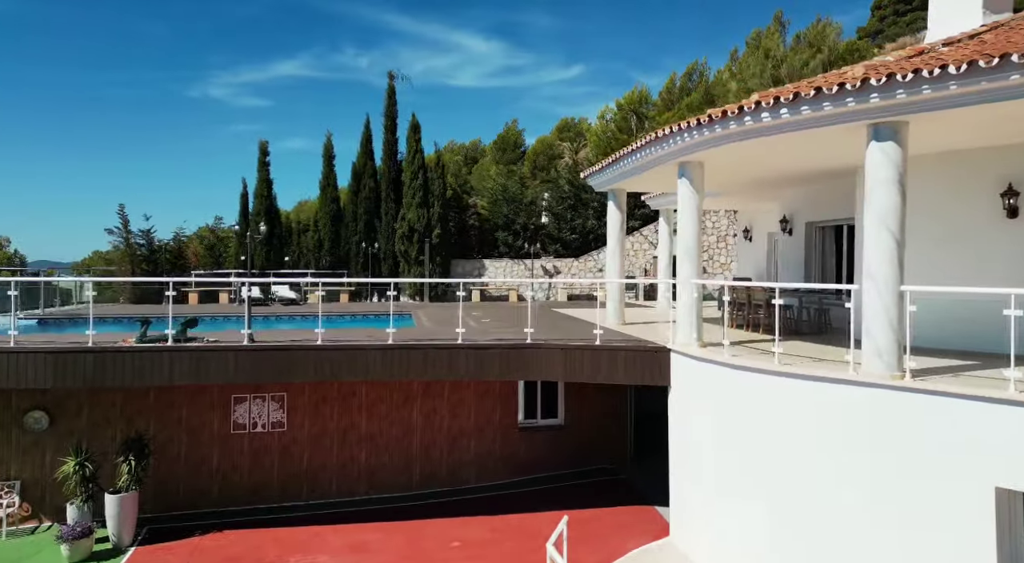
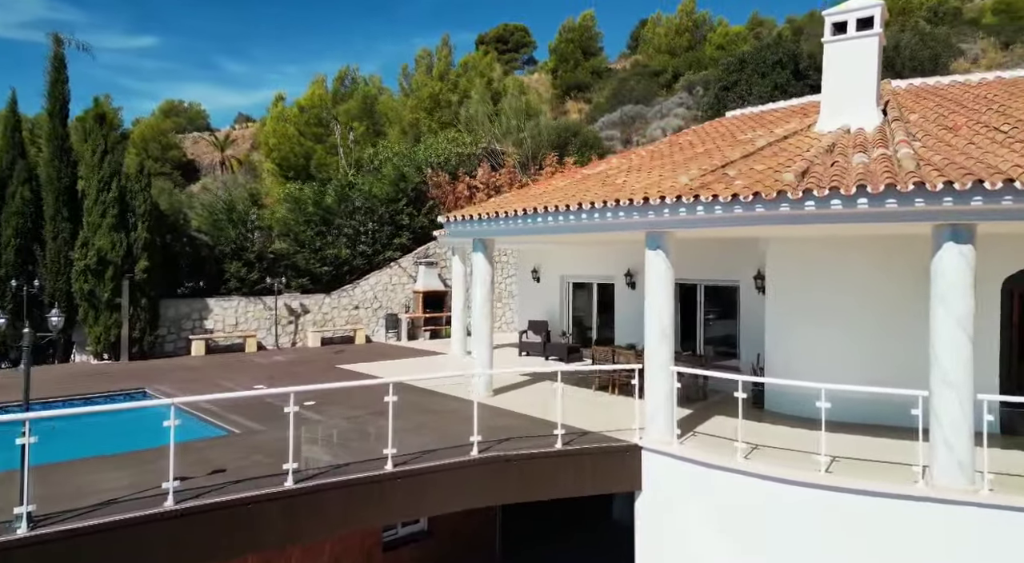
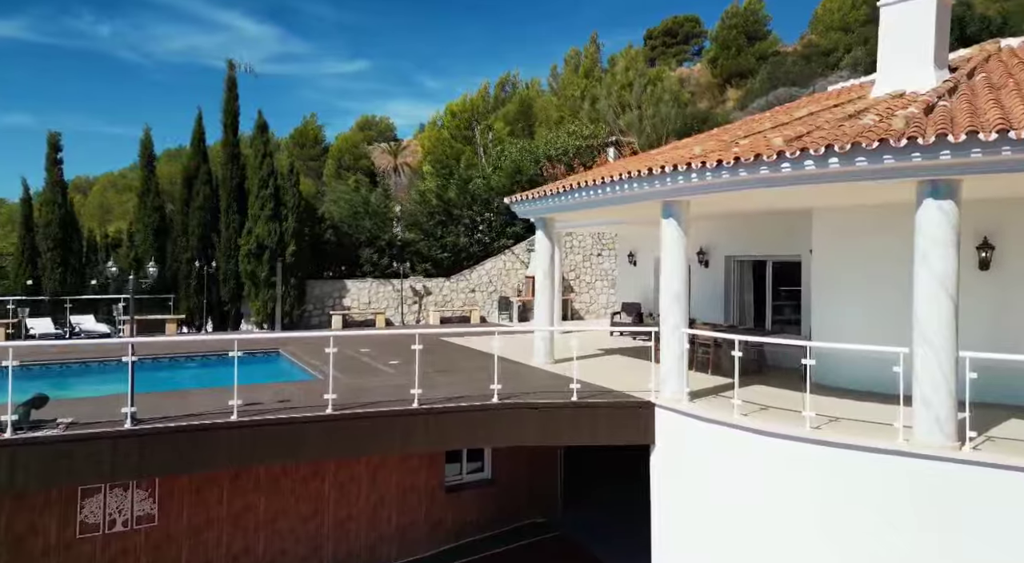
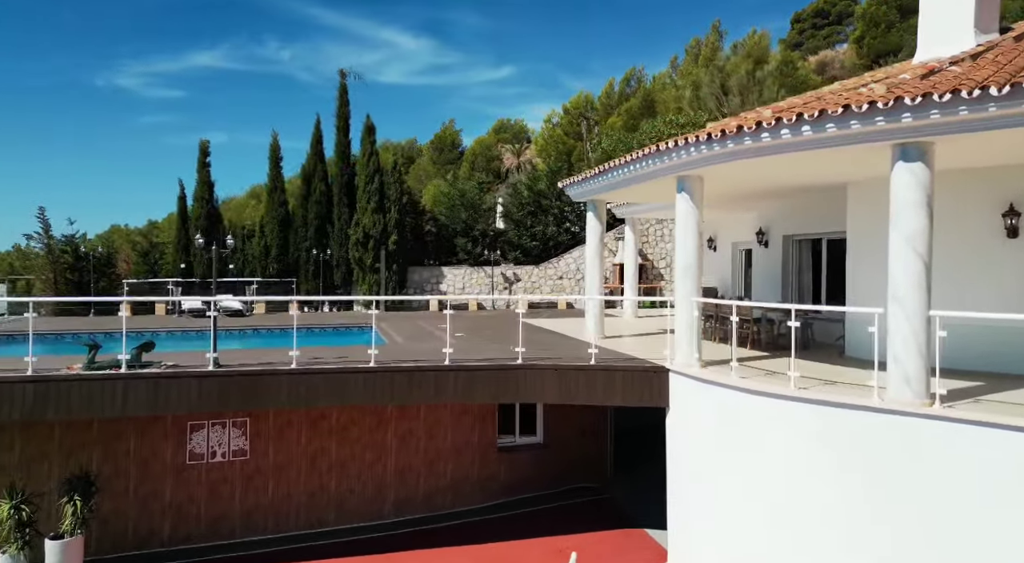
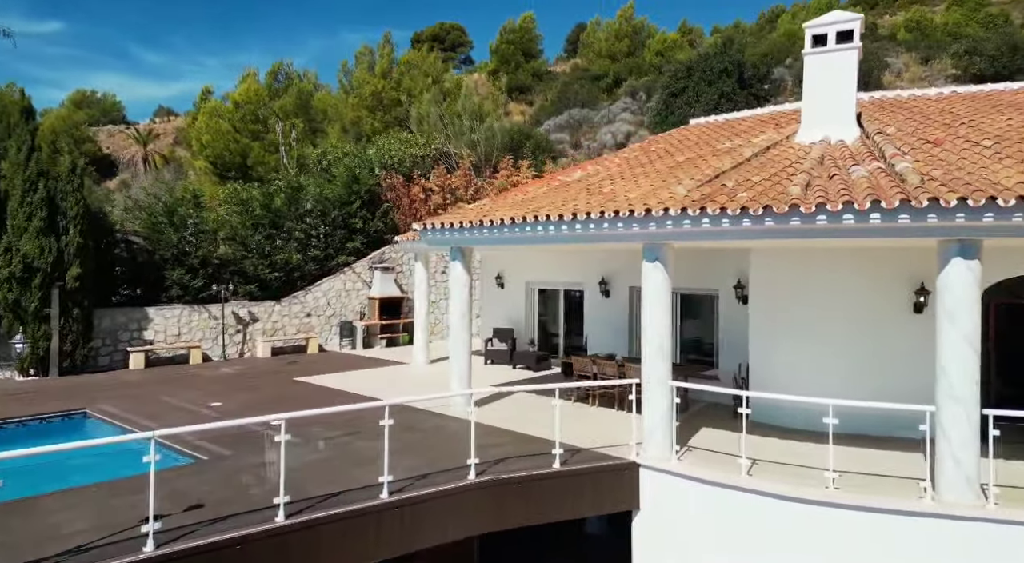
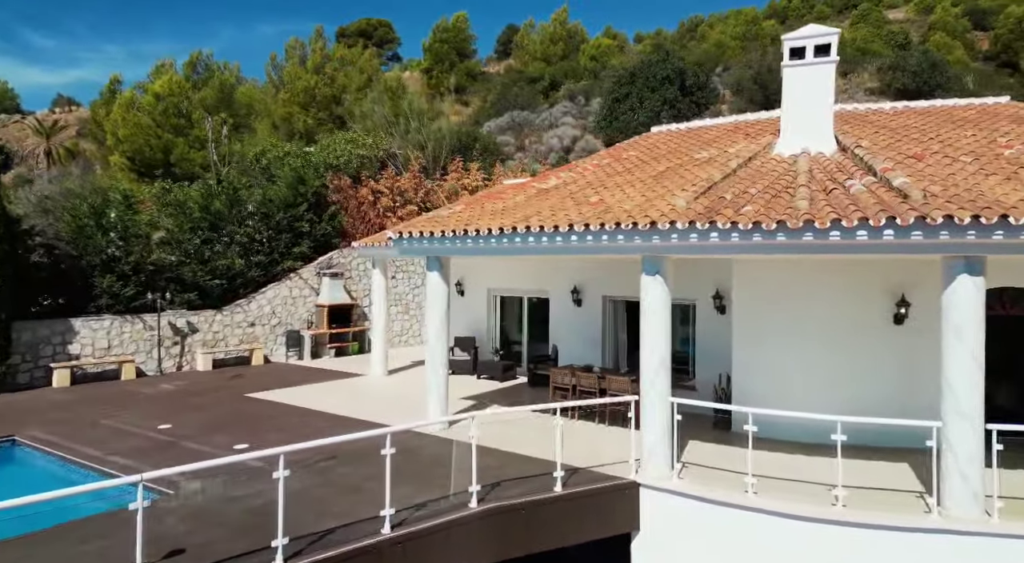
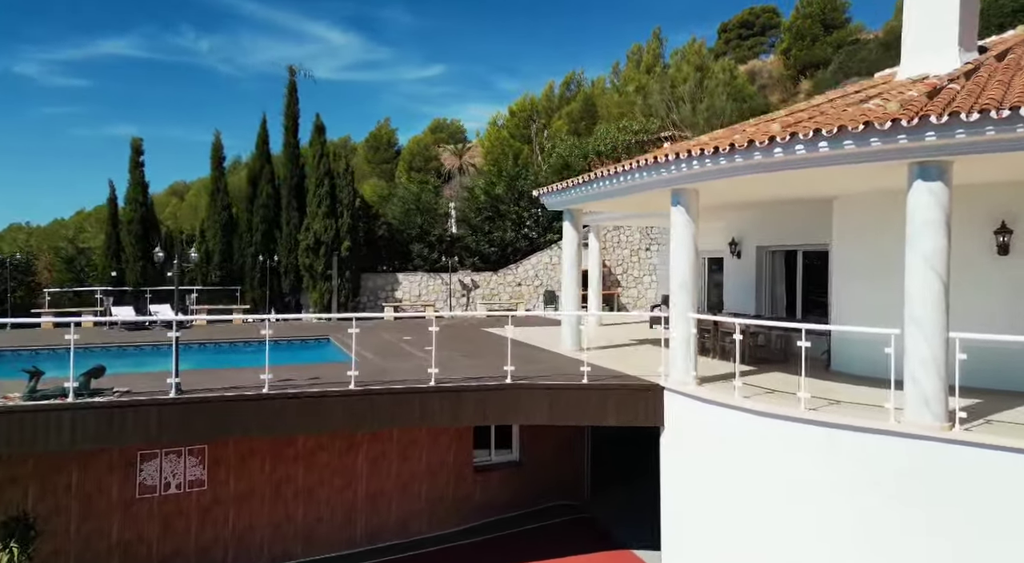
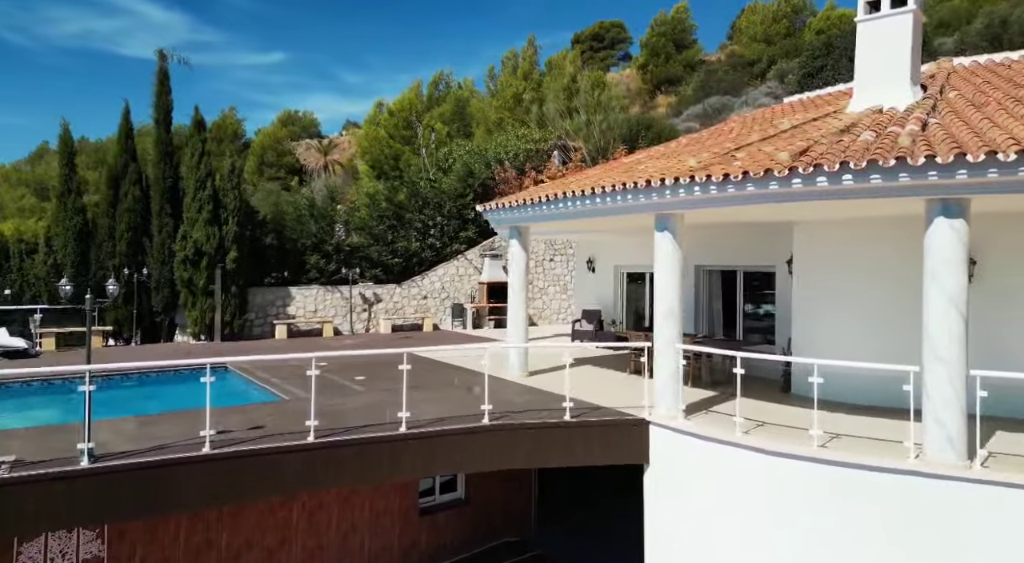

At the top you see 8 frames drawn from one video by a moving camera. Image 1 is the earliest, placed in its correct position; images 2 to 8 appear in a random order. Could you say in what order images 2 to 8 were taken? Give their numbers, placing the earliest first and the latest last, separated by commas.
4, 7, 3, 8, 2, 5, 6
